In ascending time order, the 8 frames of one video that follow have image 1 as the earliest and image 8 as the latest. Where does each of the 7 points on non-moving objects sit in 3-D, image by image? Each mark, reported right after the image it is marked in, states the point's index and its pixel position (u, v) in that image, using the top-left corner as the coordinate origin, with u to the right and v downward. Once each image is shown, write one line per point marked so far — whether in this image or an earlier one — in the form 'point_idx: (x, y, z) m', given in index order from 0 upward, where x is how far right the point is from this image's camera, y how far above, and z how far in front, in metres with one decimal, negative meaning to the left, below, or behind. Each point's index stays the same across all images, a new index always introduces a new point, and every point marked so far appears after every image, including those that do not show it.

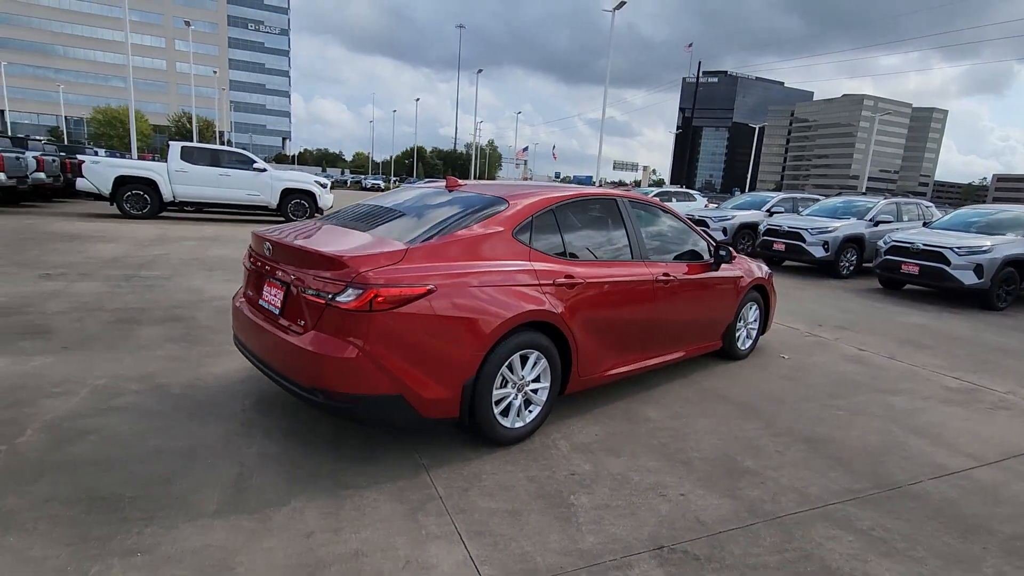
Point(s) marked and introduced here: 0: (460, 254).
0: (-0.3, +0.2, +3.4) m
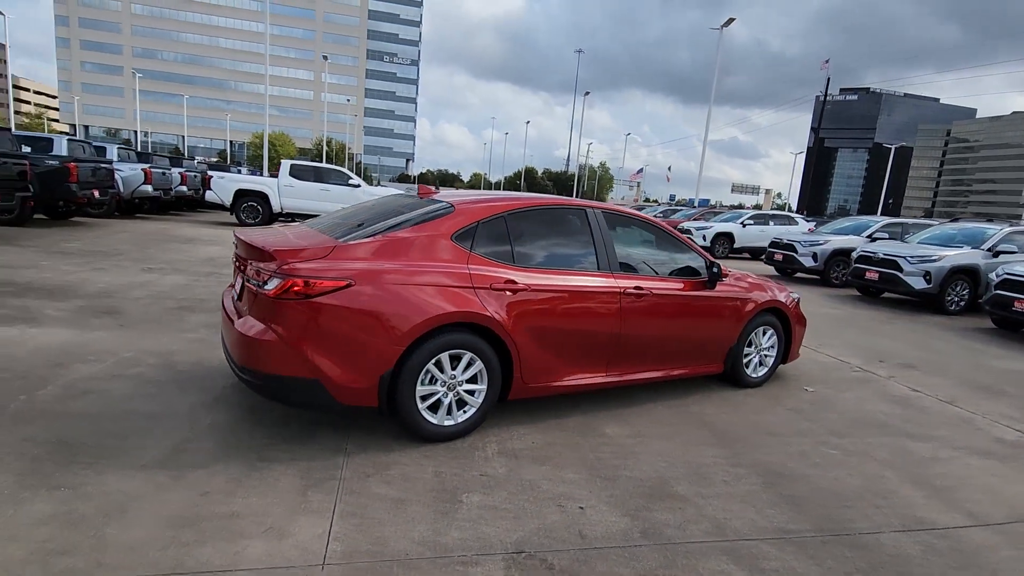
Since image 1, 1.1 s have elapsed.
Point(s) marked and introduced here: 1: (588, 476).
0: (-0.8, +0.2, +3.6) m
1: (+0.5, -1.2, +3.5) m
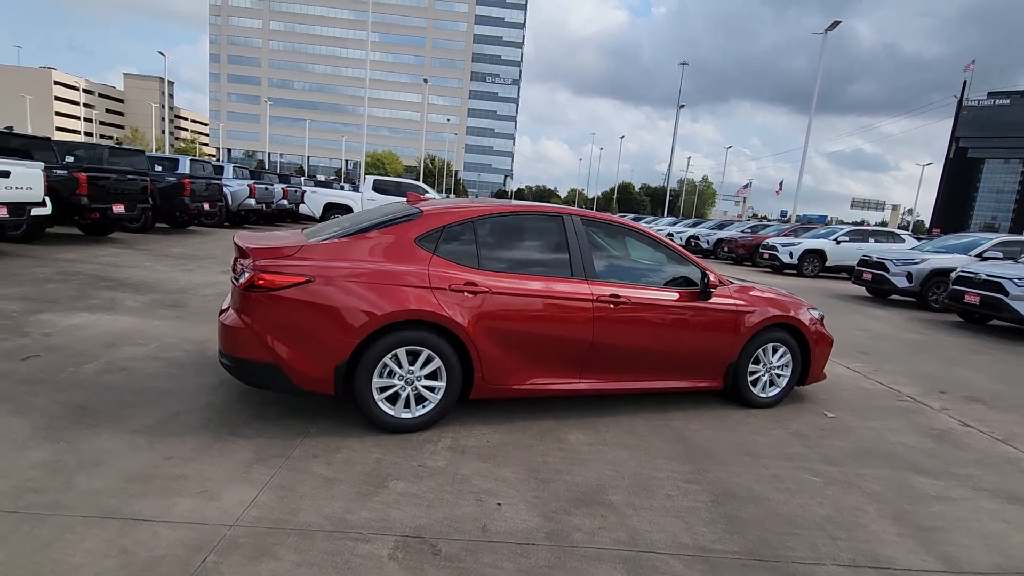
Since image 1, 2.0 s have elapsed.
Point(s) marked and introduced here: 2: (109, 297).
0: (-1.2, +0.2, +3.9) m
1: (+0.1, -1.2, +3.6) m
2: (-5.4, -0.1, +7.3) m
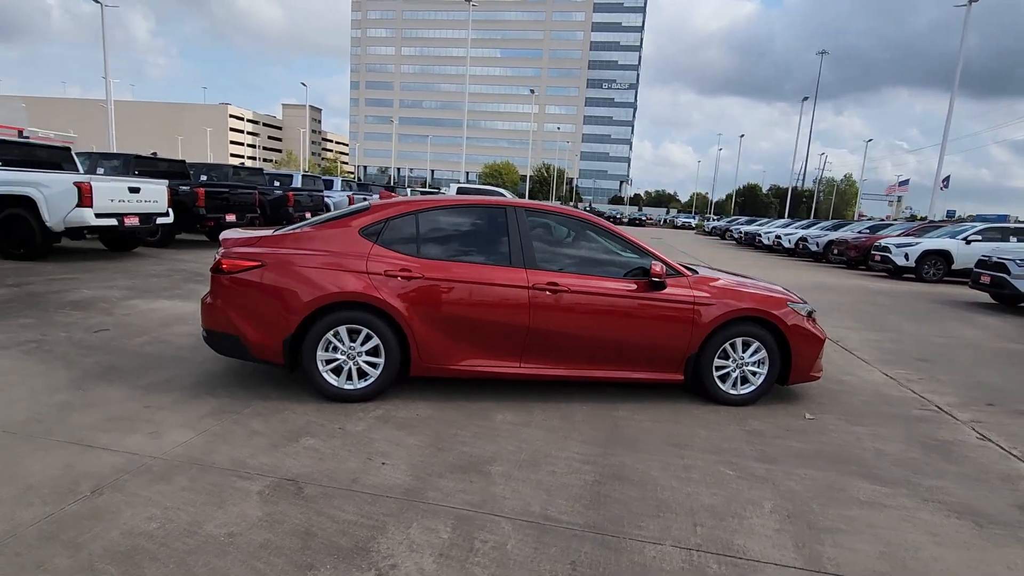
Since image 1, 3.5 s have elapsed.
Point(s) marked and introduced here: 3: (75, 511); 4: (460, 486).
0: (-1.7, +0.4, +4.5) m
1: (-0.6, -1.1, +3.9) m
2: (-5.2, 0.0, +8.7) m
3: (-2.3, -1.2, +2.9) m
4: (-0.3, -1.2, +3.4) m
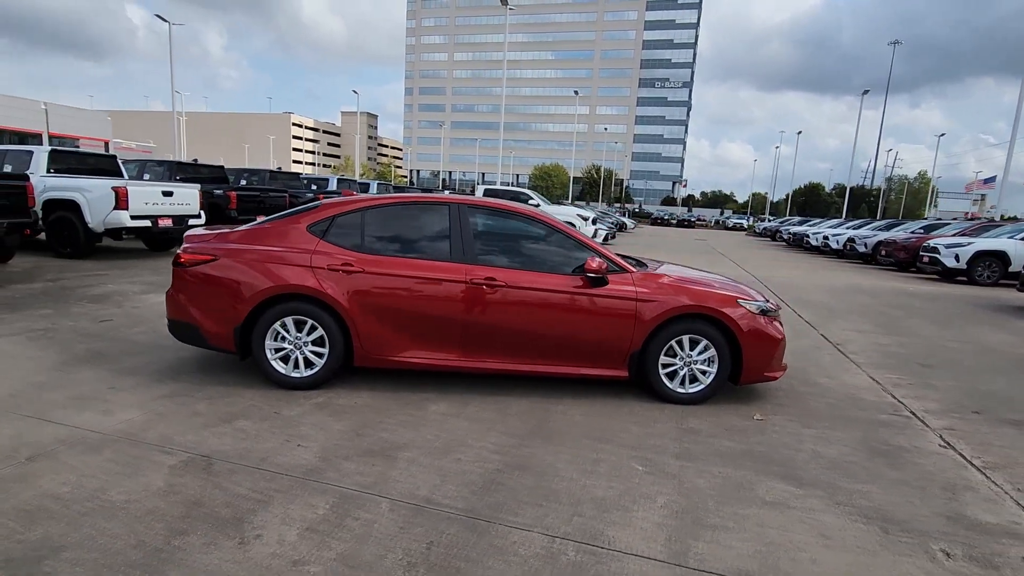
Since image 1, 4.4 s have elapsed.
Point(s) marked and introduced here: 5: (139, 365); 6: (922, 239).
0: (-2.3, +0.4, +4.8) m
1: (-1.2, -1.1, +4.1) m
2: (-5.3, +0.1, +9.3) m
3: (-3.0, -1.1, +3.2) m
4: (-1.0, -1.2, +3.5) m
5: (-3.5, -0.7, +5.1) m
6: (+14.4, +1.7, +19.0) m
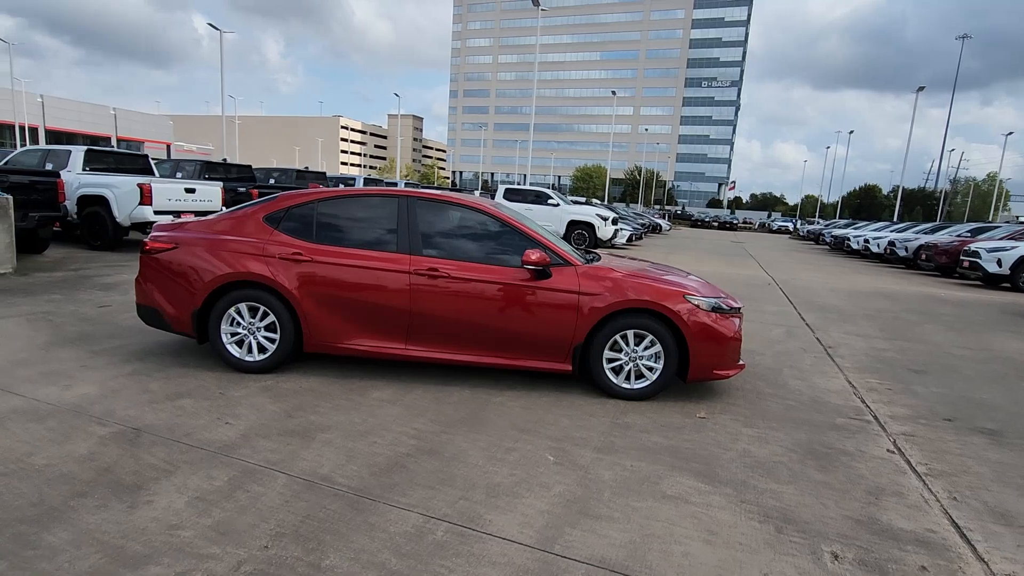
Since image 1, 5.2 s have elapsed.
0: (-2.7, +0.6, +5.0) m
1: (-1.8, -1.0, +4.2) m
2: (-5.4, +0.2, +9.8) m
3: (-3.7, -1.0, +3.5) m
4: (-1.6, -1.1, +3.7) m
5: (-4.0, -0.6, +5.5) m
6: (+15.0, +1.5, +17.9) m
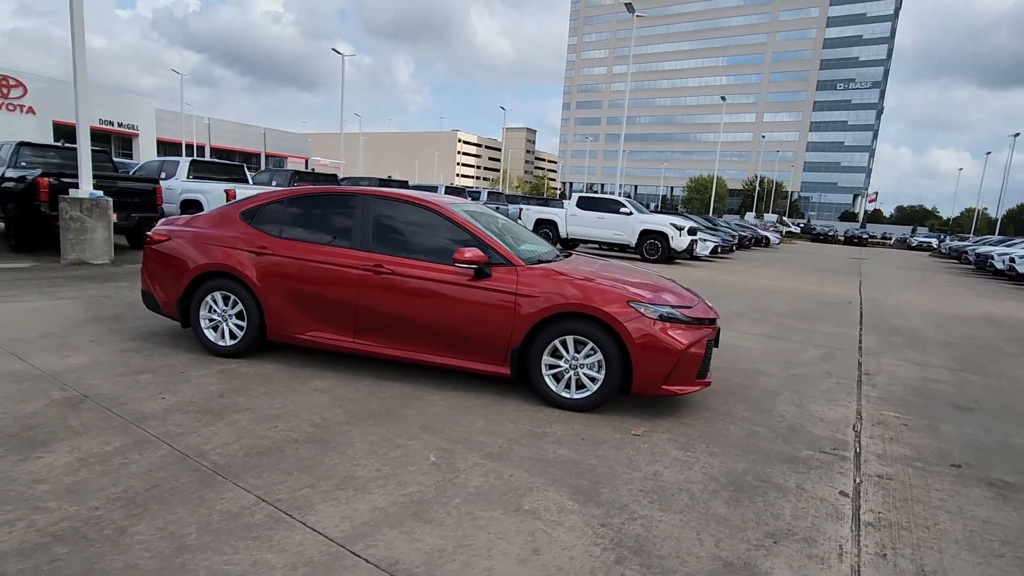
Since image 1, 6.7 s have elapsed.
0: (-3.1, +0.7, +5.5) m
1: (-2.4, -0.9, +4.5) m
2: (-4.8, +0.3, +10.7) m
3: (-4.4, -0.8, +4.2) m
4: (-2.4, -1.0, +3.9) m
5: (-4.4, -0.5, +6.2) m
6: (+16.8, +0.7, +14.6) m
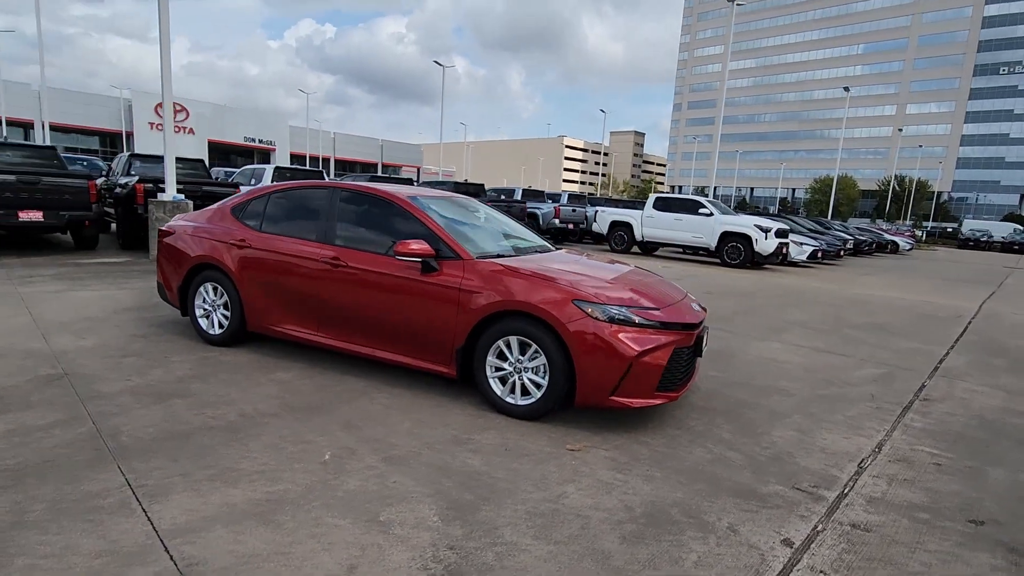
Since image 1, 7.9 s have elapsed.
0: (-3.3, +0.8, +5.9) m
1: (-2.9, -0.8, +4.7) m
2: (-3.9, +0.4, +11.2) m
3: (-4.8, -0.7, +4.8) m
4: (-2.9, -0.9, +4.1) m
5: (-4.4, -0.3, +6.7) m
6: (+18.0, +0.2, +10.8) m
